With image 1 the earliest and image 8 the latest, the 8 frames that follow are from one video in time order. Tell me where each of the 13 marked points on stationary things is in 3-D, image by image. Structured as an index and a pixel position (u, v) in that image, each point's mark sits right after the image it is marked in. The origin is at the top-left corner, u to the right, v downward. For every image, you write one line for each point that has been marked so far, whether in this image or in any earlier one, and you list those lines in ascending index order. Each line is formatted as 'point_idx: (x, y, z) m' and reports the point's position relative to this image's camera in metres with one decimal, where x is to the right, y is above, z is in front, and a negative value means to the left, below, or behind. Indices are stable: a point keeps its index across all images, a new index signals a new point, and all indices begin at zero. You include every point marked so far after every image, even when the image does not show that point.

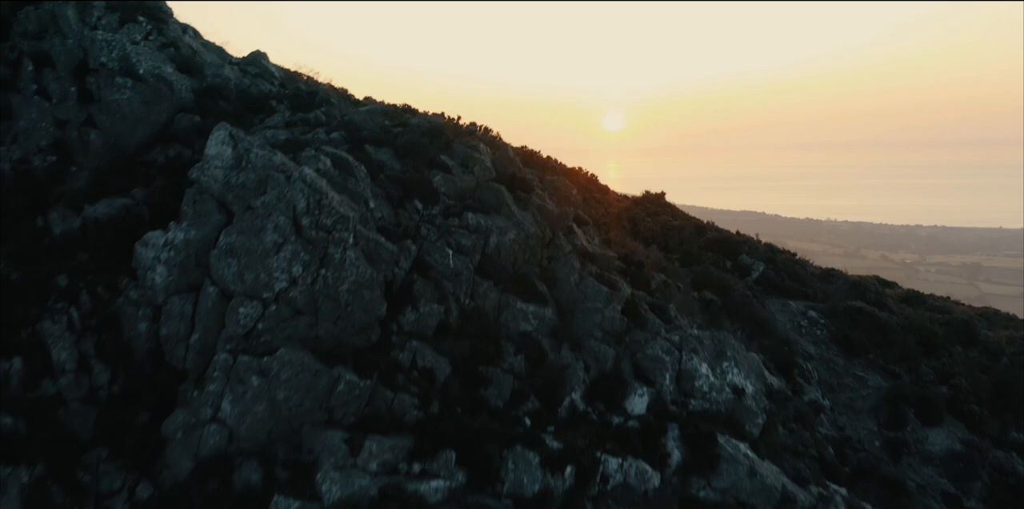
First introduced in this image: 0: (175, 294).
0: (-5.2, -0.6, +13.0) m
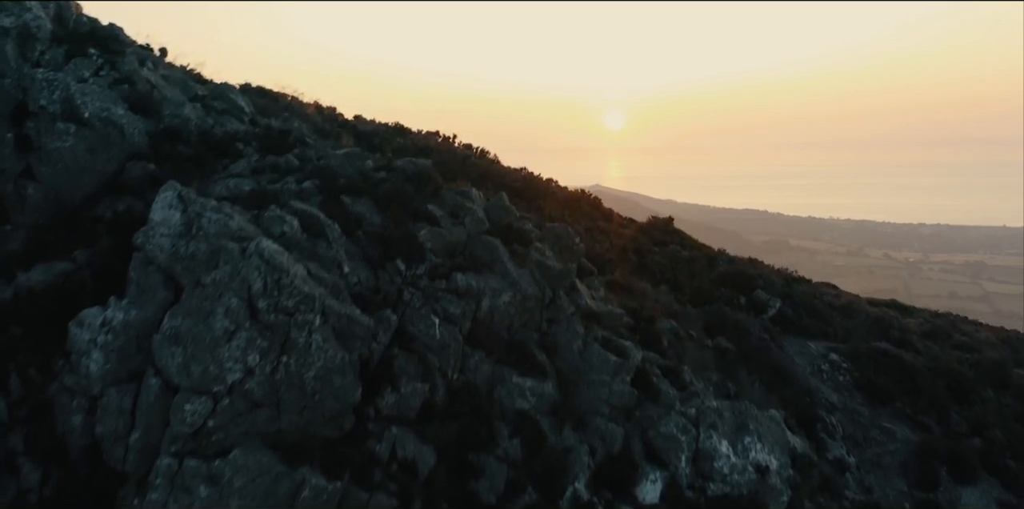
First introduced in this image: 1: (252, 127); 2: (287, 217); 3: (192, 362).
0: (-5.3, -1.7, +11.2) m
1: (-5.1, +2.5, +16.7) m
2: (-3.4, +0.6, +12.7) m
3: (-4.1, -1.3, +10.8) m
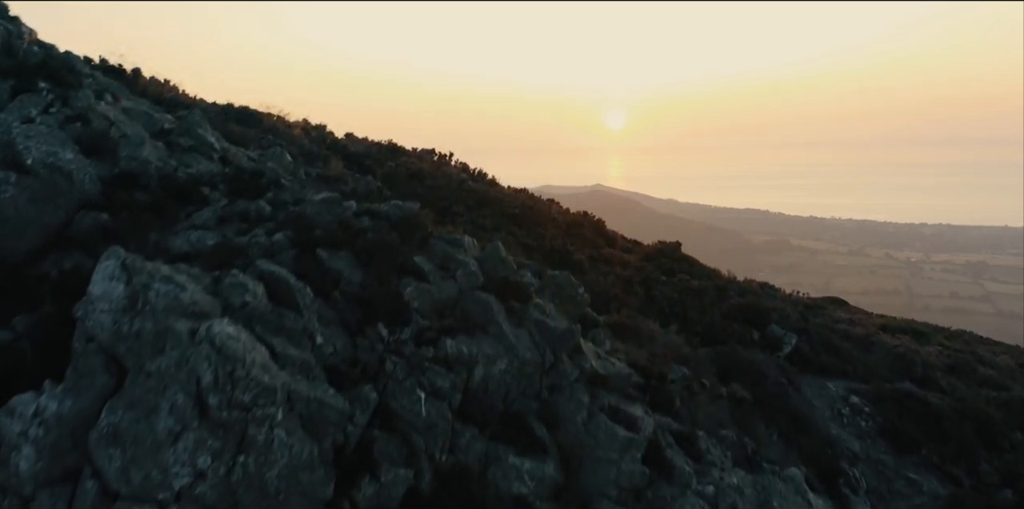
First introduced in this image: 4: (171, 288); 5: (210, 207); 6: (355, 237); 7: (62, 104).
0: (-5.3, -2.6, +9.6) m
1: (-5.2, +1.6, +15.2) m
2: (-3.4, -0.4, +11.1) m
3: (-4.2, -2.3, +9.3) m
4: (-4.1, -0.4, +10.3) m
5: (-4.8, +0.8, +13.6) m
6: (-2.5, +0.3, +13.6) m
7: (-7.5, +2.5, +14.0) m
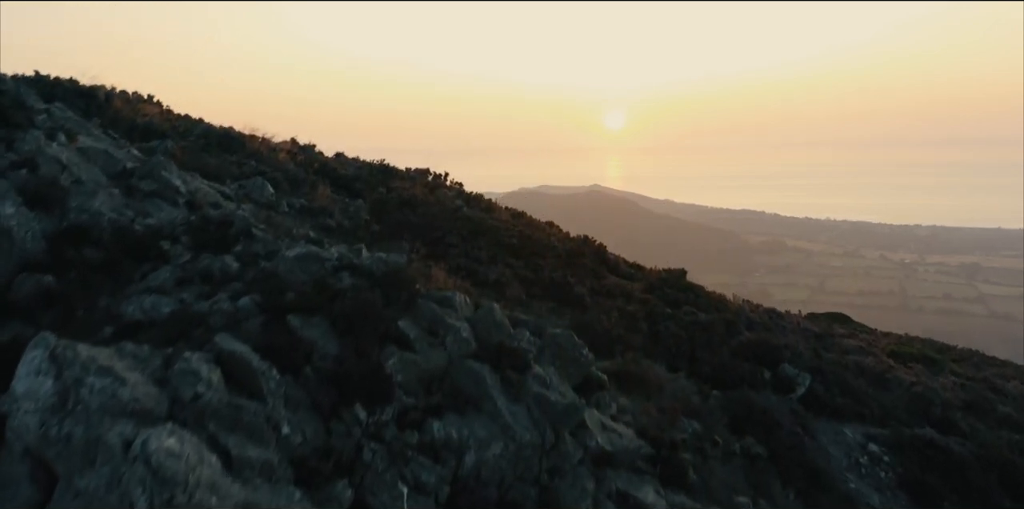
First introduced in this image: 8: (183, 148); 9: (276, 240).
0: (-5.4, -3.6, +8.2) m
1: (-5.3, +0.7, +13.7) m
2: (-3.5, -1.3, +9.7) m
3: (-4.2, -3.2, +7.8) m
4: (-4.2, -1.3, +8.8) m
5: (-4.9, -0.1, +12.1) m
6: (-2.6, -0.6, +12.2) m
7: (-7.5, +1.6, +12.6) m
8: (-7.8, +2.5, +20.0) m
9: (-3.8, +0.3, +13.7) m
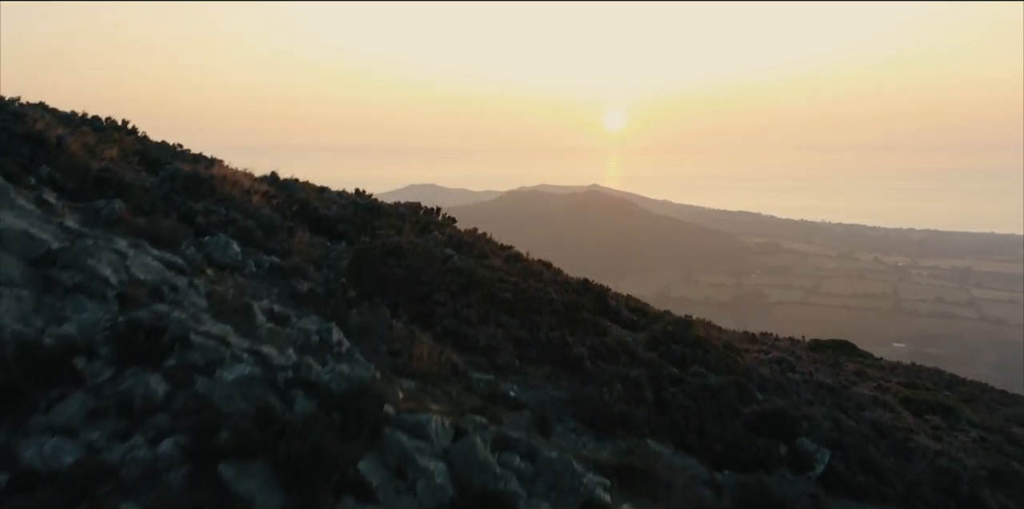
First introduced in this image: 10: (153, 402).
0: (-5.6, -5.0, +6.1) m
1: (-5.4, -0.8, +11.6) m
2: (-3.7, -2.7, +7.6) m
3: (-4.4, -4.7, +5.7) m
4: (-4.4, -2.8, +6.7) m
5: (-5.1, -1.6, +10.0) m
6: (-2.8, -2.1, +10.1) m
7: (-7.7, +0.2, +10.5) m
8: (-7.9, +1.1, +17.9) m
9: (-4.0, -1.2, +11.6) m
10: (-4.2, -1.7, +10.1) m
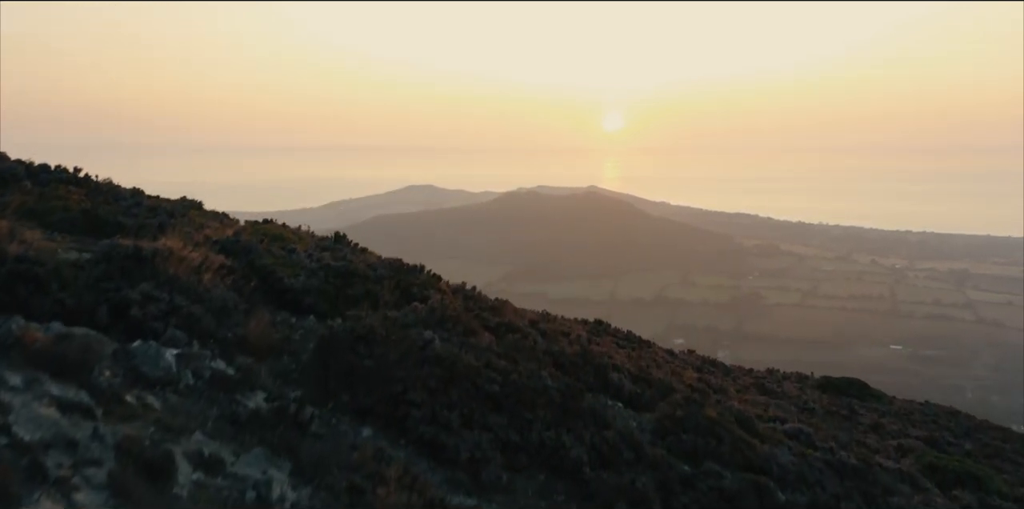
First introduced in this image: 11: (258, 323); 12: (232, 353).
0: (-5.9, -7.0, +3.2) m
1: (-5.7, -2.8, +8.8) m
2: (-3.9, -4.8, +4.7) m
3: (-4.7, -6.7, +2.9) m
4: (-4.6, -4.8, +3.9) m
5: (-5.3, -3.6, +7.2) m
6: (-3.0, -4.1, +7.2) m
7: (-7.9, -1.8, +7.6) m
8: (-8.2, -0.9, +15.0) m
9: (-4.3, -3.2, +8.8) m
10: (-4.5, -3.8, +7.2) m
11: (-5.8, -1.7, +18.8) m
12: (-5.8, -2.1, +17.4) m
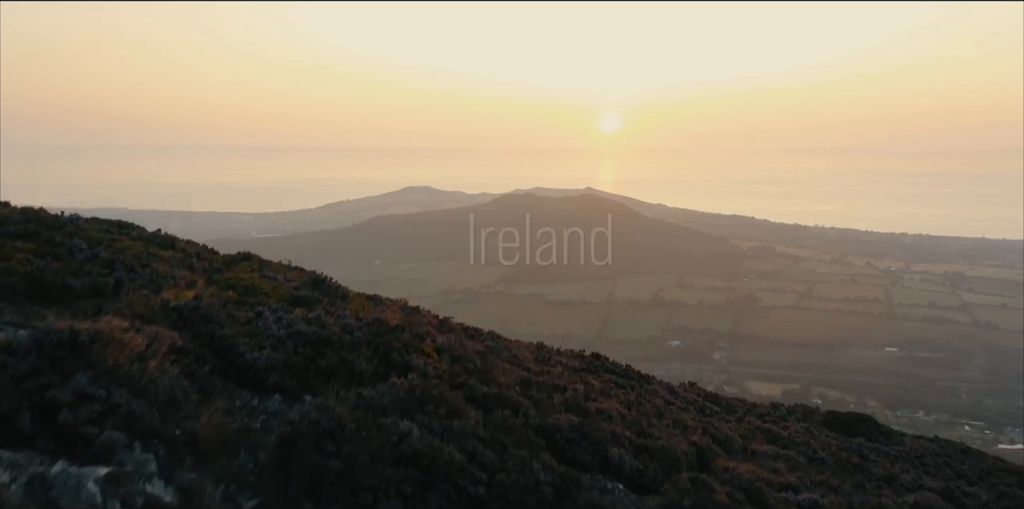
0: (-6.0, -6.4, +4.1) m
1: (-5.8, -2.1, +9.6) m
2: (-4.0, -4.1, +5.6) m
3: (-4.8, -6.0, +3.7) m
4: (-4.7, -4.1, +4.7) m
5: (-5.4, -3.0, +8.0) m
6: (-3.1, -3.5, +8.1) m
7: (-8.0, -1.2, +8.5) m
8: (-8.3, -0.3, +15.9) m
9: (-4.3, -2.6, +9.6) m
10: (-4.6, -3.1, +8.1) m
11: (-5.9, -1.1, +19.7) m
12: (-5.9, -1.4, +18.2) m
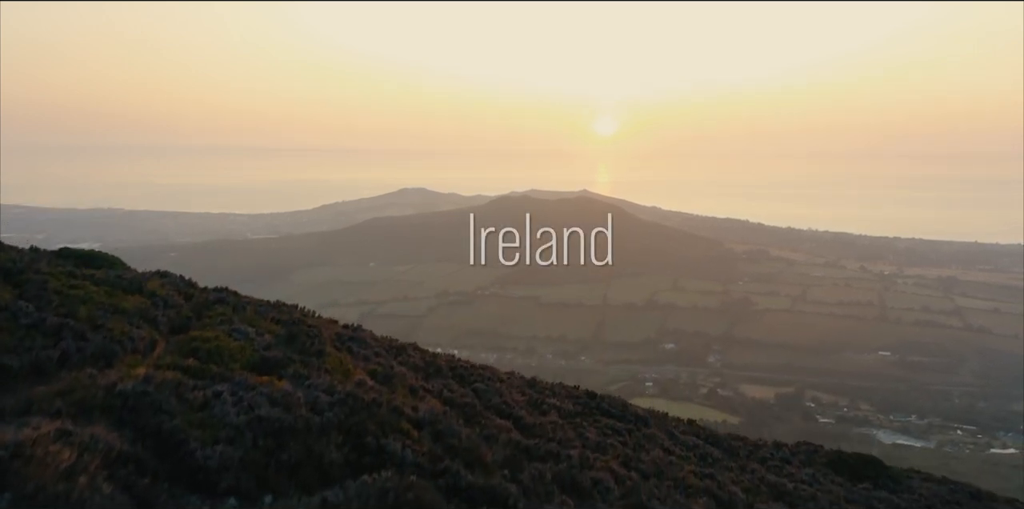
0: (-5.4, -6.2, +4.8) m
1: (-5.3, -2.0, +10.3) m
2: (-3.5, -4.0, +6.3) m
3: (-4.2, -5.9, +4.4) m
4: (-4.2, -4.0, +5.4) m
5: (-4.9, -2.8, +8.8) m
6: (-2.6, -3.4, +8.8) m
7: (-7.5, -1.1, +9.2) m
8: (-7.8, -0.2, +16.6) m
9: (-3.8, -2.5, +10.4) m
10: (-4.1, -3.0, +8.8) m
11: (-5.4, -1.0, +20.4) m
12: (-5.4, -1.3, +18.9) m
